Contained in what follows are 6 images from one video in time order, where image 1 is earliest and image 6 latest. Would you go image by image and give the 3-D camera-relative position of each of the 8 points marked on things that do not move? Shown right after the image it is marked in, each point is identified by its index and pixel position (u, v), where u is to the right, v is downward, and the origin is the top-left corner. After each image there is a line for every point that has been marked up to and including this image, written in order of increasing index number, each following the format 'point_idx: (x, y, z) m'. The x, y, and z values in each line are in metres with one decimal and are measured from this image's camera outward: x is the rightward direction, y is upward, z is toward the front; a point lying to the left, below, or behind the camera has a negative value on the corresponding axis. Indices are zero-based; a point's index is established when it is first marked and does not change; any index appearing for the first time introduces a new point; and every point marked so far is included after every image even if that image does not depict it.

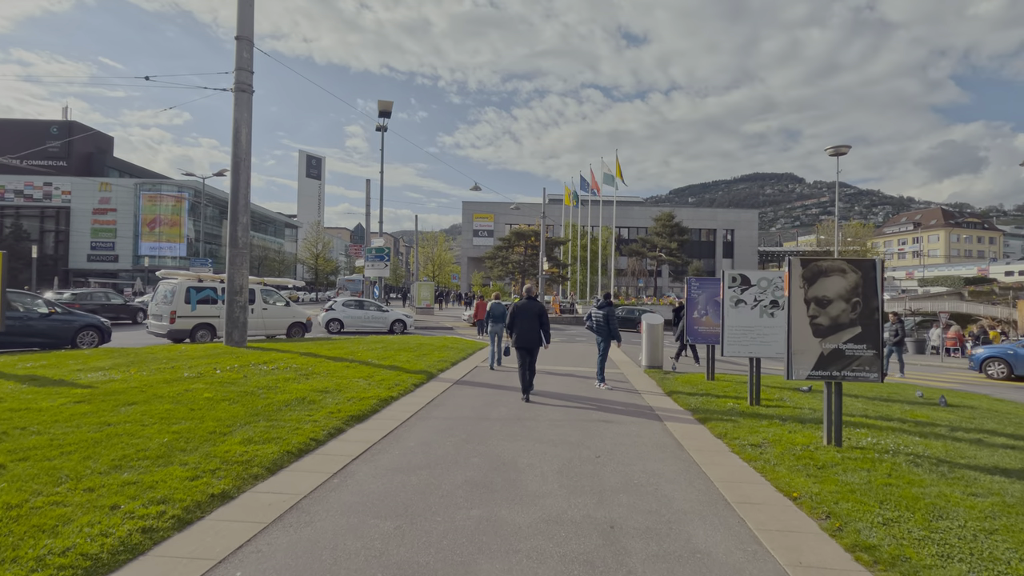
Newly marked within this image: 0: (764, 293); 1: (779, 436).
0: (+4.3, -0.1, +9.2) m
1: (+3.4, -1.9, +6.9) m
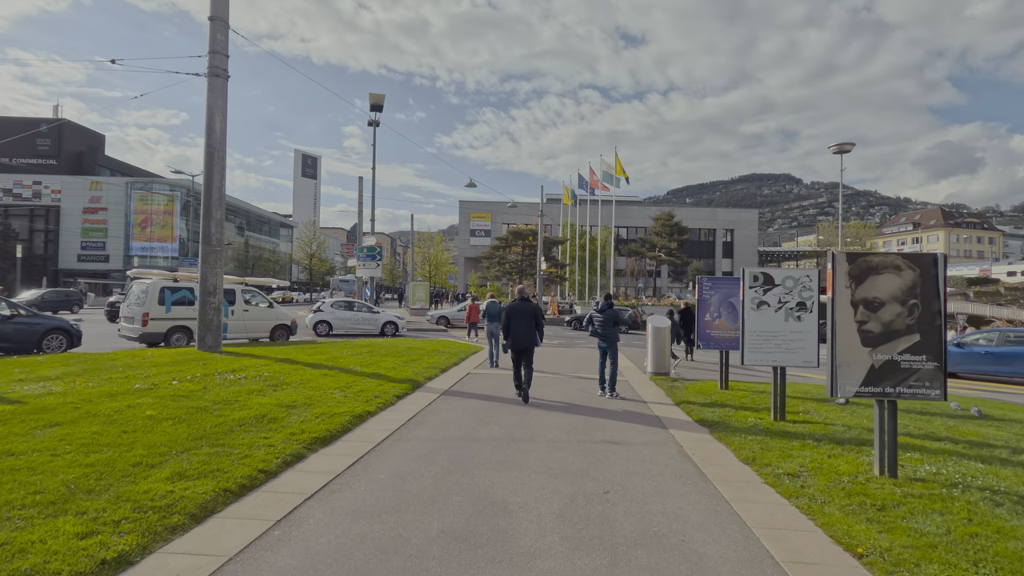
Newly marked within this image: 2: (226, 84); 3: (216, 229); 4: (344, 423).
0: (+4.2, -0.1, +8.2) m
1: (+3.3, -1.9, +5.9) m
2: (-7.4, +5.2, +13.9) m
3: (-7.5, +1.5, +13.7) m
4: (-2.2, -1.8, +7.1) m
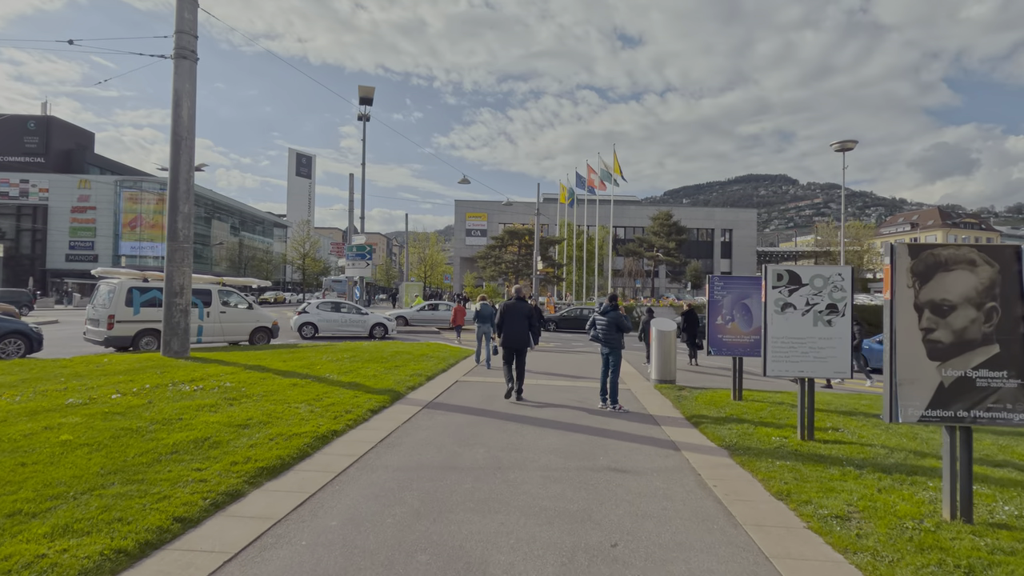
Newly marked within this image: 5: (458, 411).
0: (+4.1, -0.1, +7.1) m
1: (+3.2, -1.9, +4.8) m
2: (-7.5, +5.2, +12.8) m
3: (-7.7, +1.5, +12.6) m
4: (-2.4, -1.8, +6.1) m
5: (-0.9, -2.0, +8.7) m
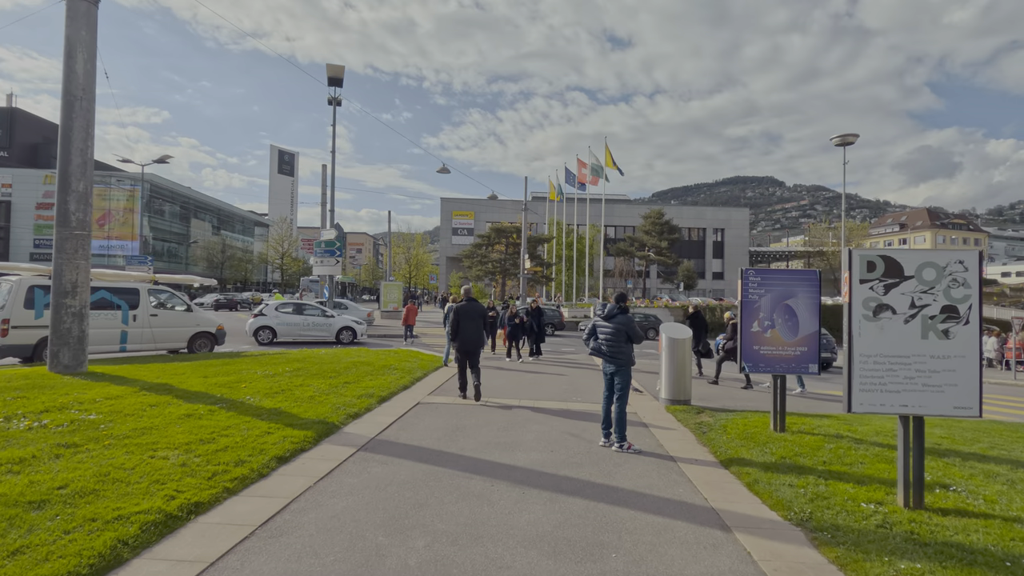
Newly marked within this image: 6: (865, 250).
0: (+3.7, 0.0, +4.8) m
1: (+2.9, -1.8, +2.5) m
2: (-8.0, +5.3, +10.2) m
3: (-8.1, +1.5, +10.1) m
4: (-2.7, -1.7, +3.6) m
5: (-1.2, -1.9, +6.2) m
6: (+3.2, +0.4, +4.9) m
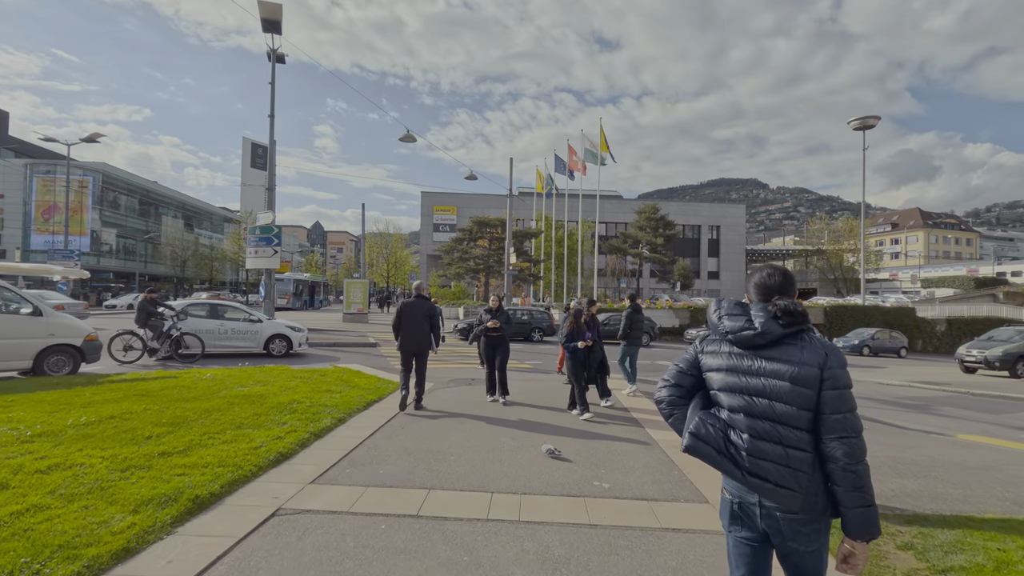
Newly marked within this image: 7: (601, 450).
0: (+3.5, +0.1, +0.1) m
1: (+2.8, -1.7, -2.2) m
2: (-8.3, +5.4, +5.3) m
3: (-8.5, +1.7, +5.1) m
4: (-2.9, -1.6, -1.2) m
5: (-1.5, -1.8, +1.4) m
6: (+3.0, +0.5, +0.1) m
7: (+1.1, -2.1, +6.5) m
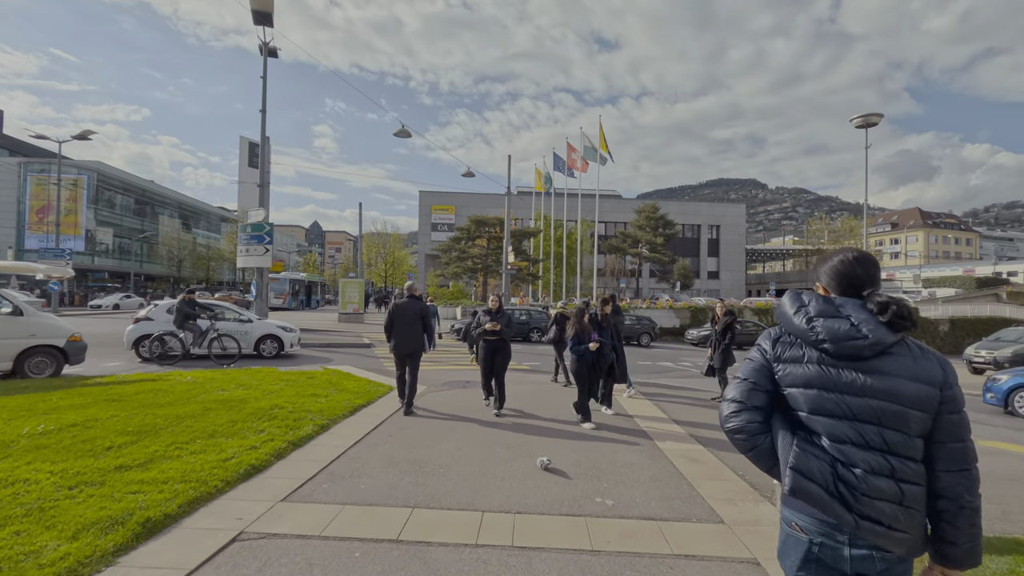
0: (+3.5, +0.1, -0.4) m
1: (+2.7, -1.7, -2.7) m
2: (-8.4, +5.4, +4.8) m
3: (-8.5, +1.7, +4.6) m
4: (-2.9, -1.5, -1.7) m
5: (-1.5, -1.7, +0.9) m
6: (+2.9, +0.5, -0.4) m
7: (+1.1, -2.0, +6.0) m
